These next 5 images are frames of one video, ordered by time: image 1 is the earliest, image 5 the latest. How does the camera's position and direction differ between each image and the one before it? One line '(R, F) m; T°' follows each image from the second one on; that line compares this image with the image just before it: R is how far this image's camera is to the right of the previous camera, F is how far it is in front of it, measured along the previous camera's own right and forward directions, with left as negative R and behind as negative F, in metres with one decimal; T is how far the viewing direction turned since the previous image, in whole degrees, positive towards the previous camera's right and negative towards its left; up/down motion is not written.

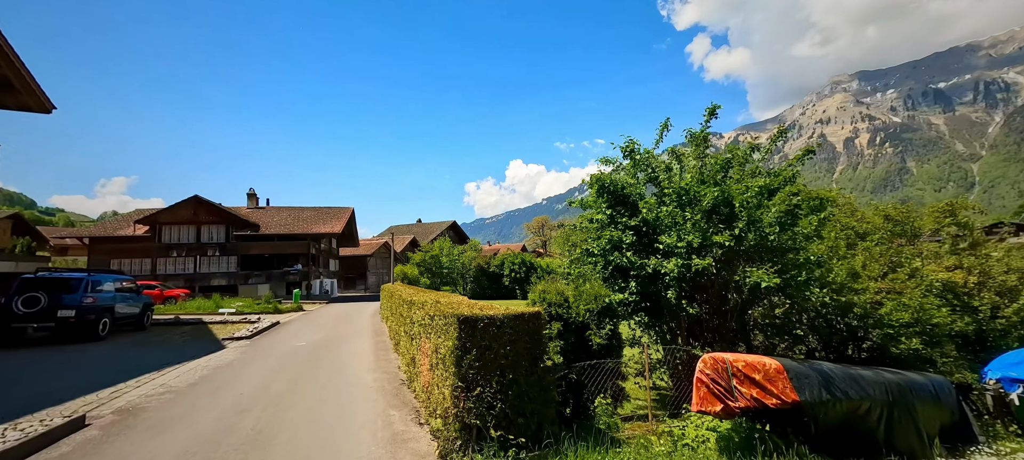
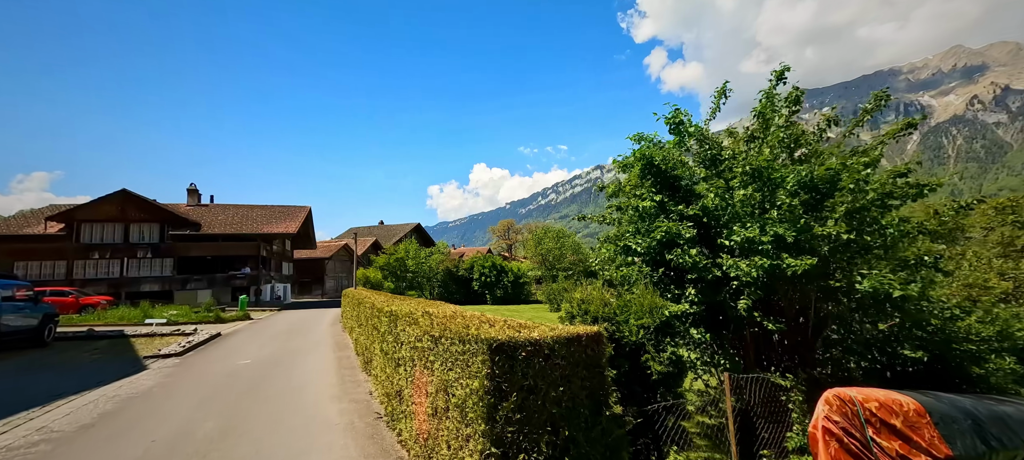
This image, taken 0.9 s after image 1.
(-0.8, +1.8) m; +5°
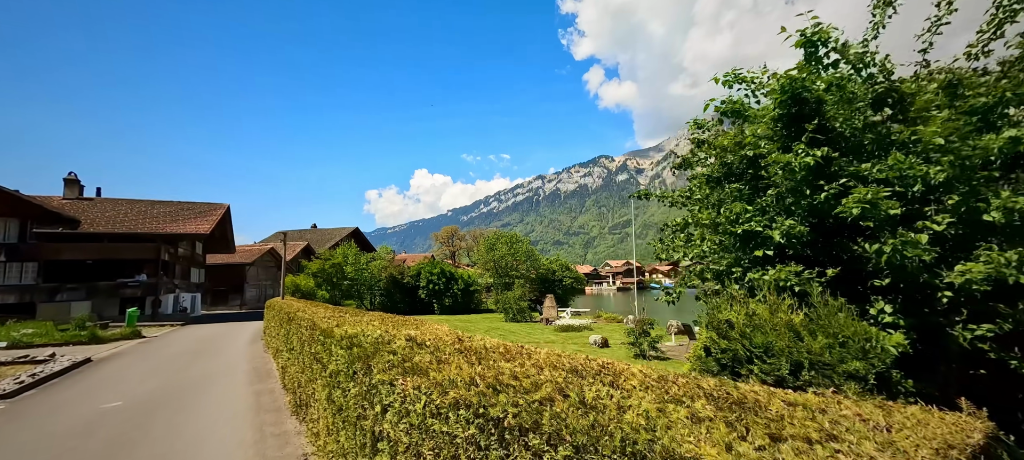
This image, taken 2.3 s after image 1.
(-1.0, +2.6) m; +8°
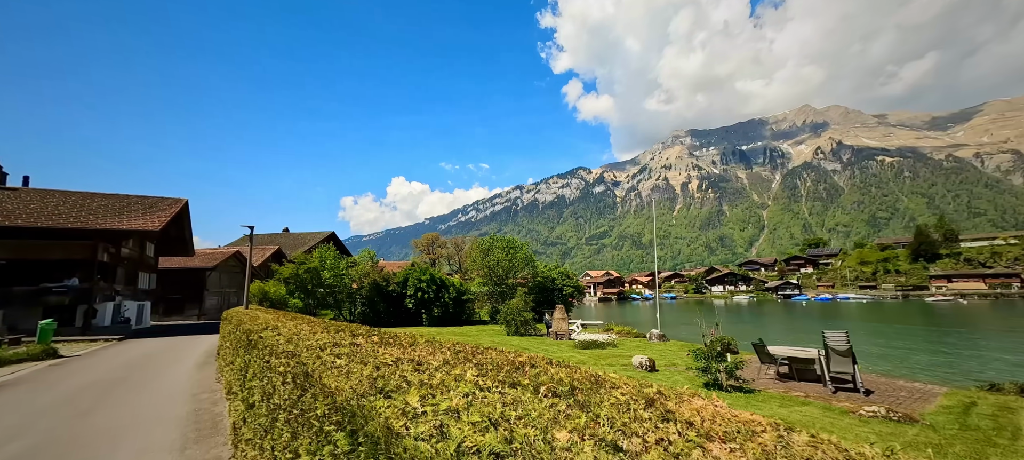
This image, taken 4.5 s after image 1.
(-1.9, +4.0) m; +3°
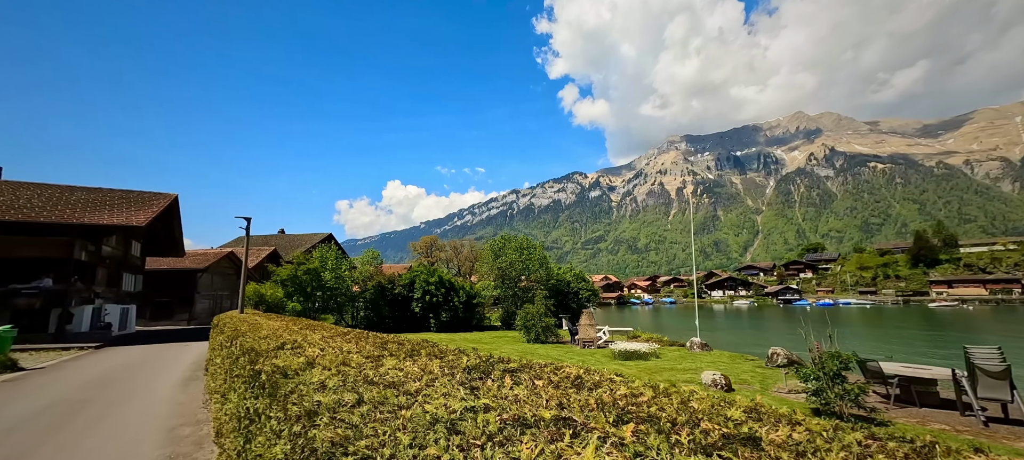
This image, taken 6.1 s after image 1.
(-1.7, +2.6) m; +1°
